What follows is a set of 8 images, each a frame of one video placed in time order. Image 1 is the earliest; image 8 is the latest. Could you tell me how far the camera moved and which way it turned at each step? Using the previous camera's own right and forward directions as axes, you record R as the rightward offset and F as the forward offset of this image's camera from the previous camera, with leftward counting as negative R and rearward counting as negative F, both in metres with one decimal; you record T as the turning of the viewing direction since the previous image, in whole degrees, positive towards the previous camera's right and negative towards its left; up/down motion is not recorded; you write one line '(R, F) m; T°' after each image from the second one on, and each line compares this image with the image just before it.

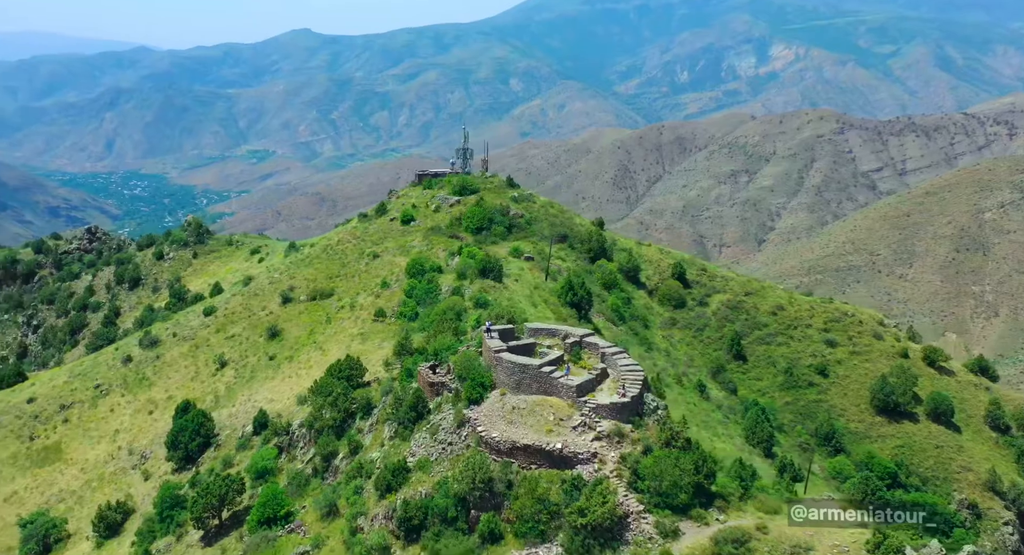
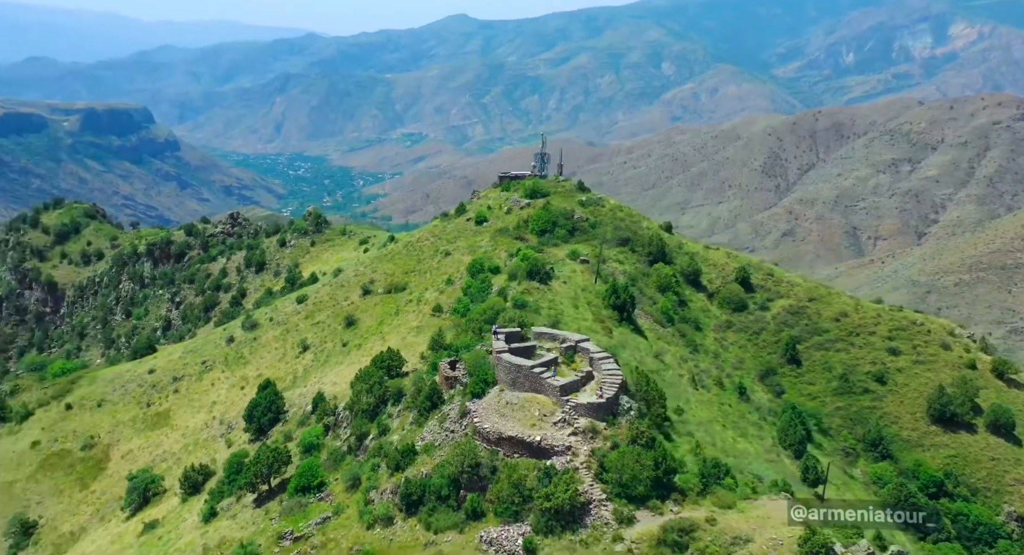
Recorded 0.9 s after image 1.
(+6.3, -4.2) m; -9°
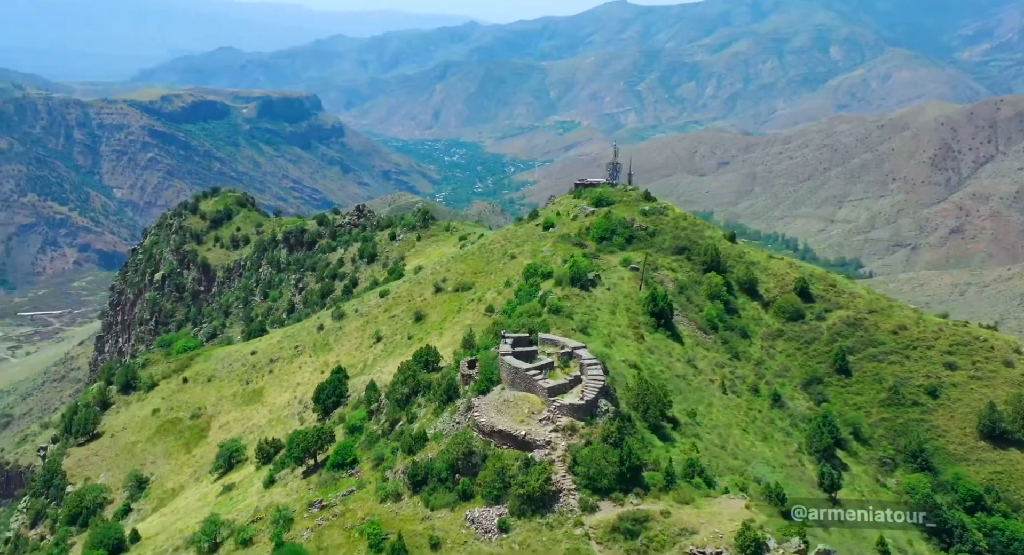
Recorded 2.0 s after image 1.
(+7.3, -4.7) m; -9°
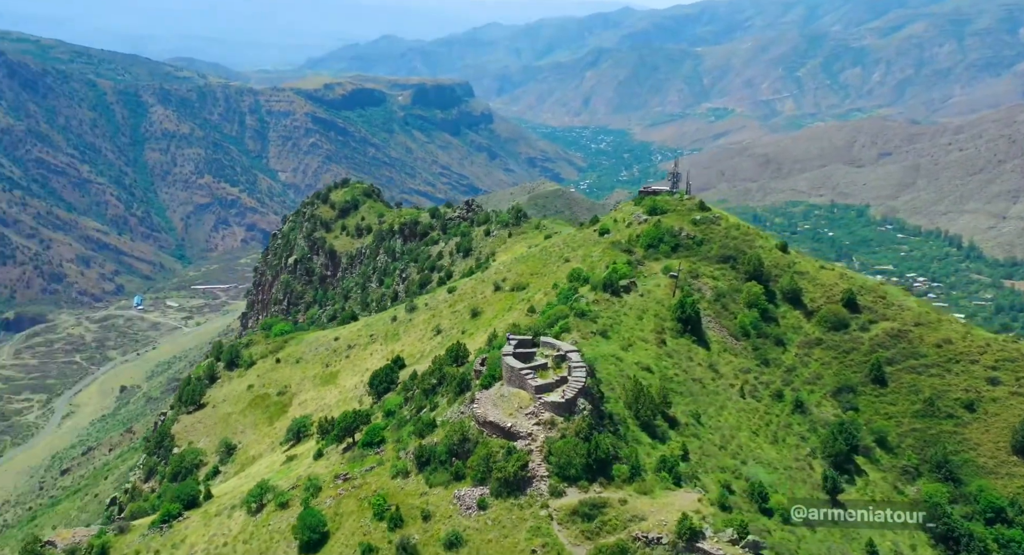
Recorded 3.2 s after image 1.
(+8.2, -5.2) m; -9°
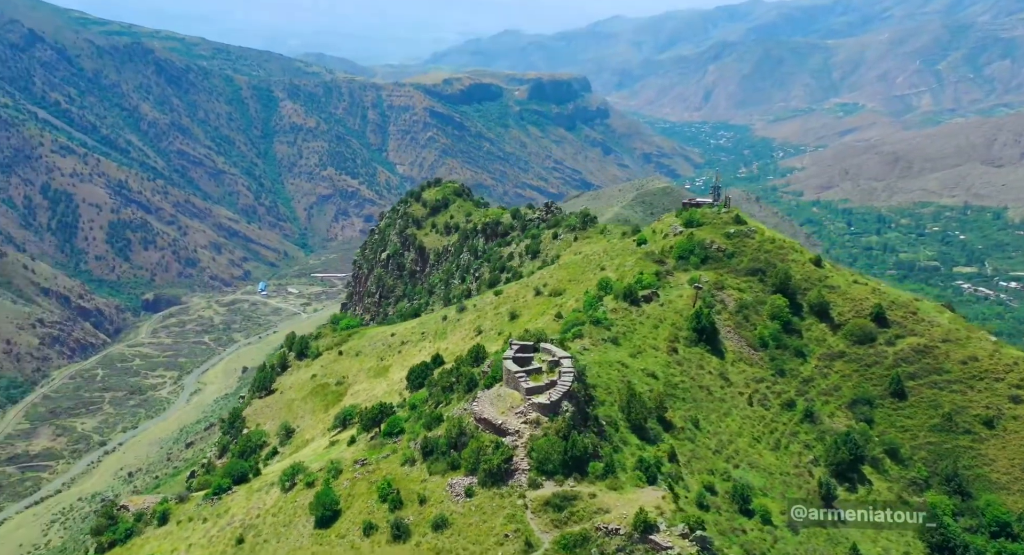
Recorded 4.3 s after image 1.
(+7.2, -4.9) m; -7°
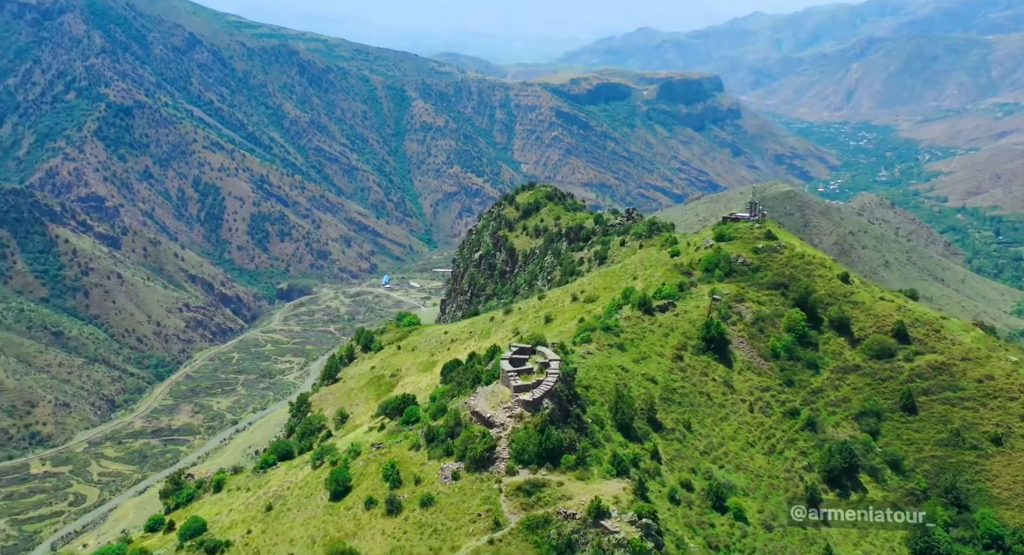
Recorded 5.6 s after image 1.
(+9.0, -6.0) m; -8°
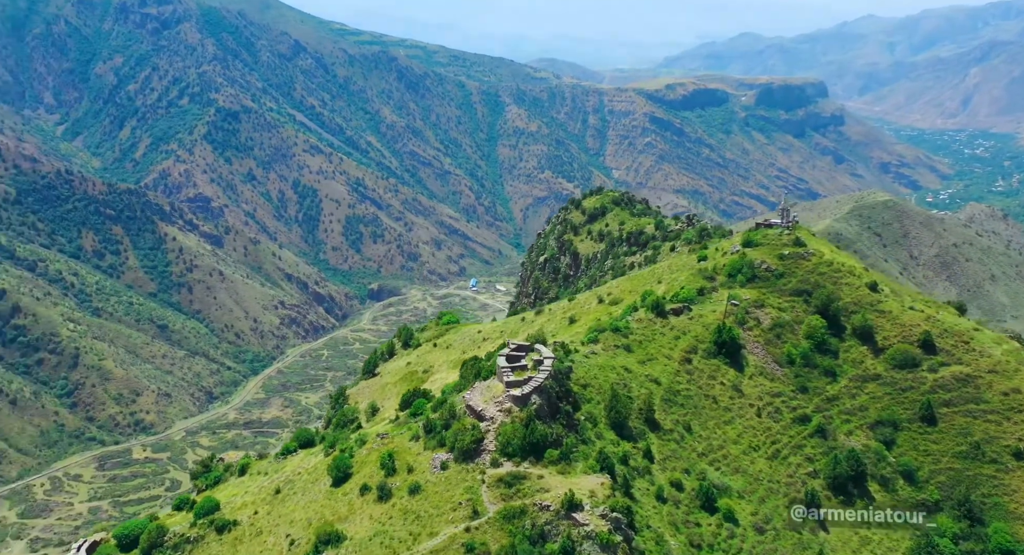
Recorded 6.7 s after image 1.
(+7.0, -1.6) m; -6°
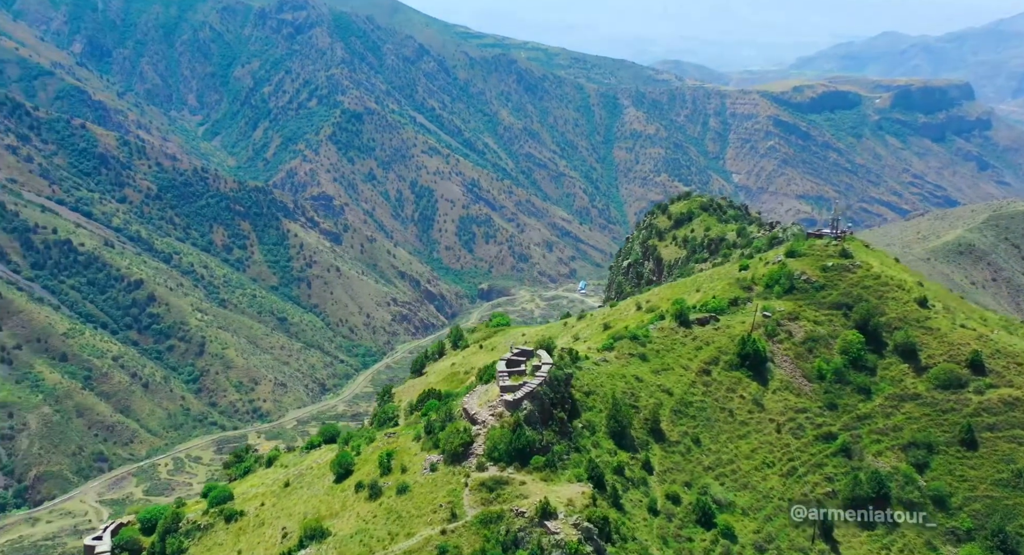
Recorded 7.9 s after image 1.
(+8.4, +0.7) m; -8°
